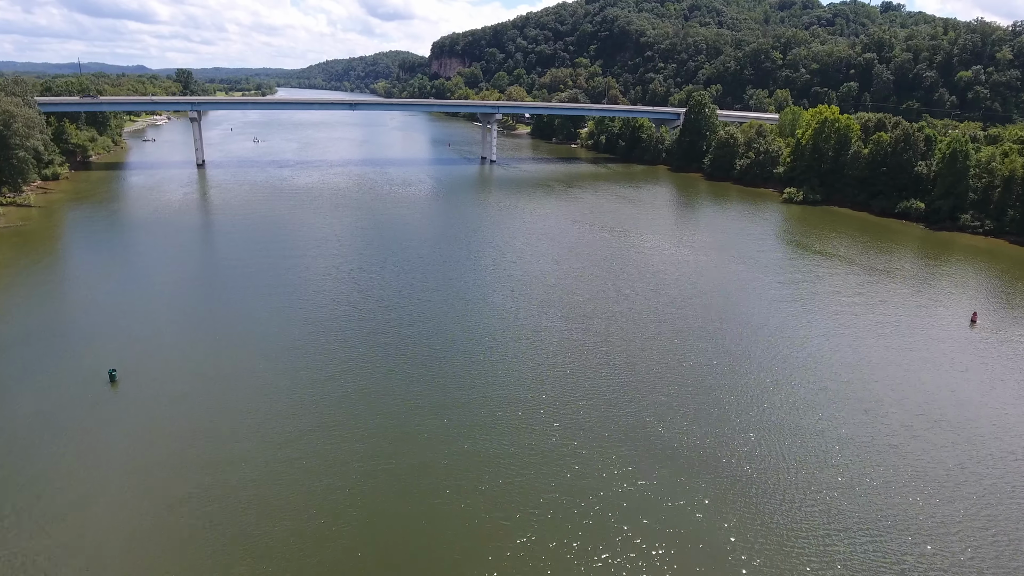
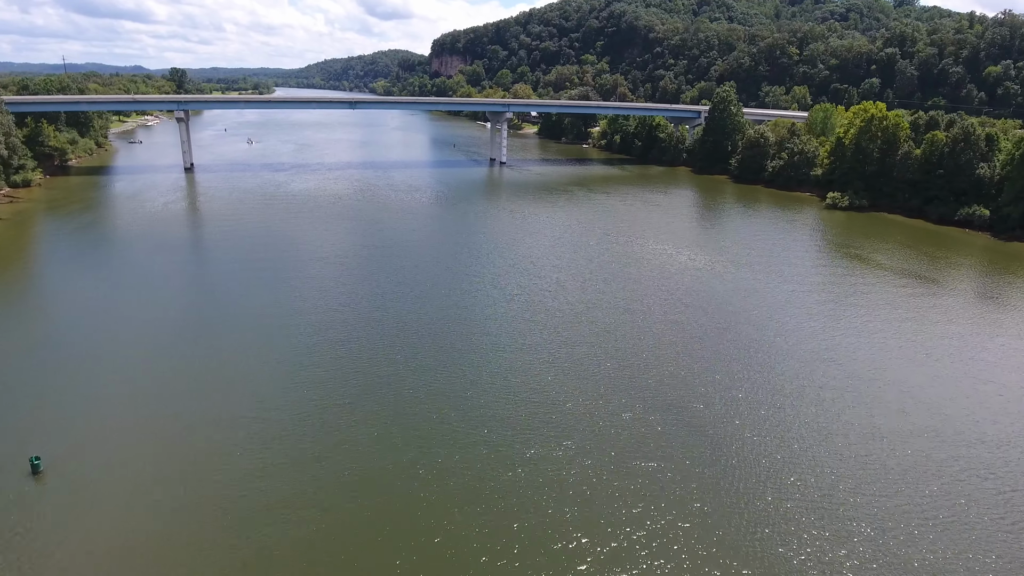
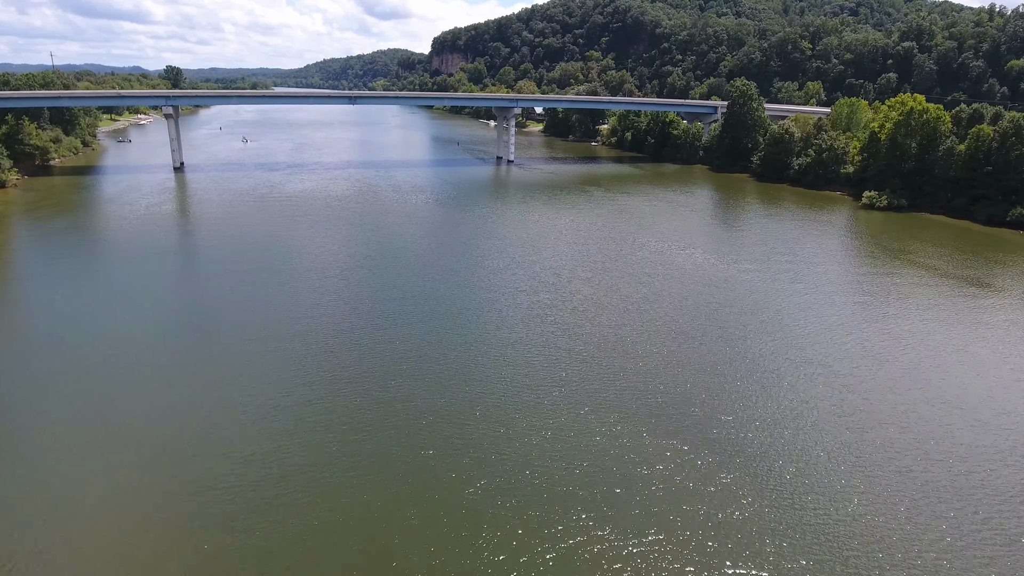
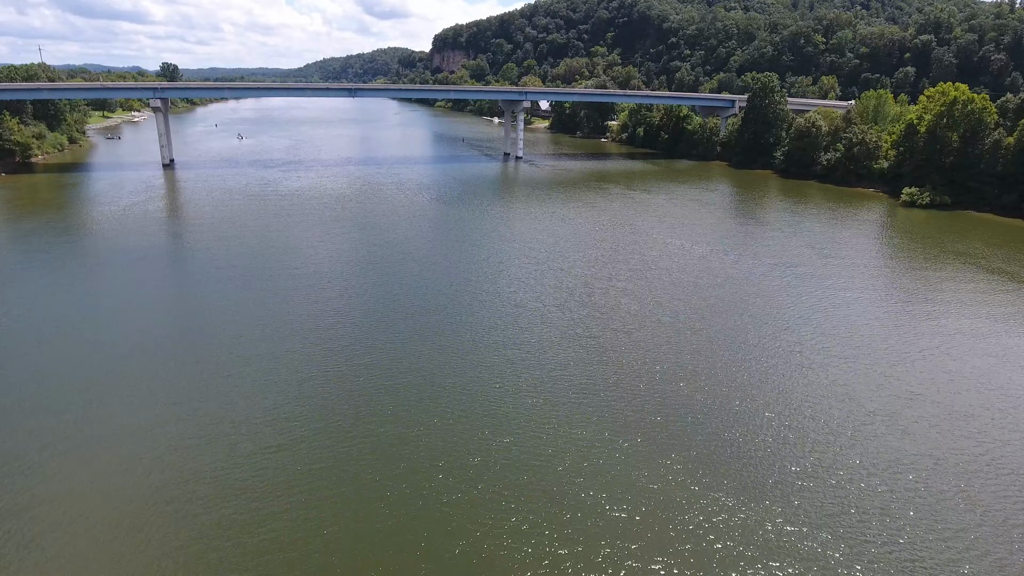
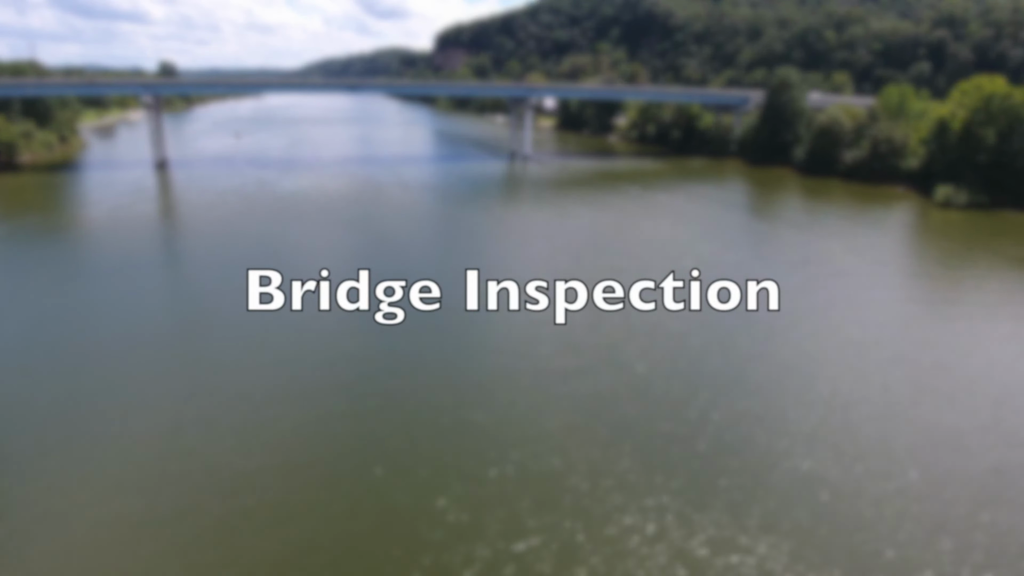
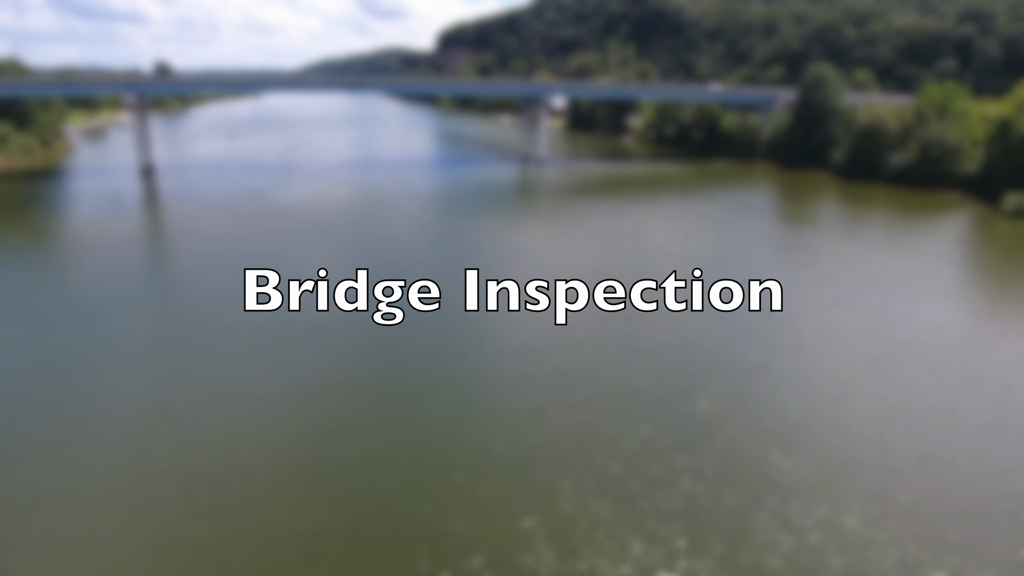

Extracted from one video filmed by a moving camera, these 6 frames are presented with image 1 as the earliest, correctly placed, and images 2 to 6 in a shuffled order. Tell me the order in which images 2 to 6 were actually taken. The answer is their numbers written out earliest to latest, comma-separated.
2, 3, 4, 5, 6
